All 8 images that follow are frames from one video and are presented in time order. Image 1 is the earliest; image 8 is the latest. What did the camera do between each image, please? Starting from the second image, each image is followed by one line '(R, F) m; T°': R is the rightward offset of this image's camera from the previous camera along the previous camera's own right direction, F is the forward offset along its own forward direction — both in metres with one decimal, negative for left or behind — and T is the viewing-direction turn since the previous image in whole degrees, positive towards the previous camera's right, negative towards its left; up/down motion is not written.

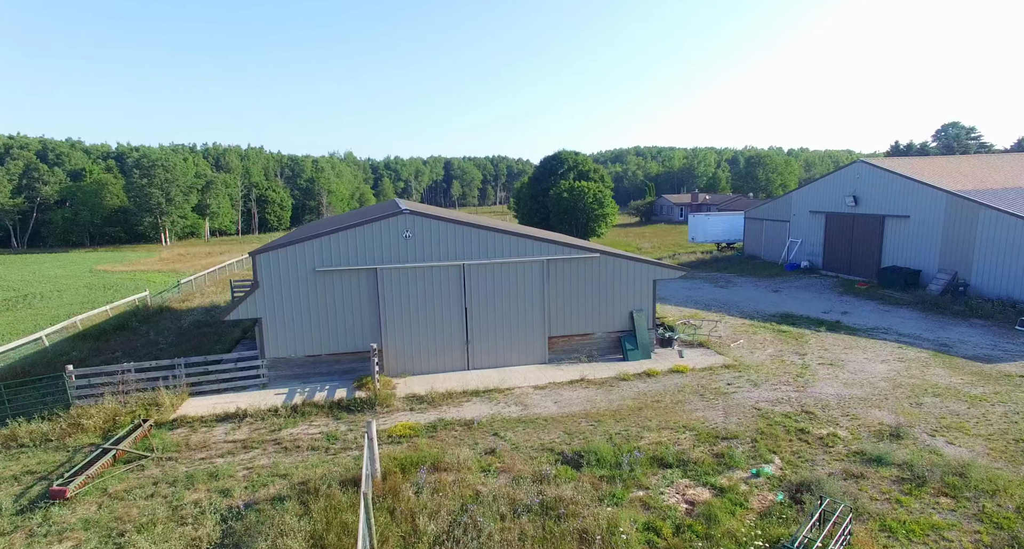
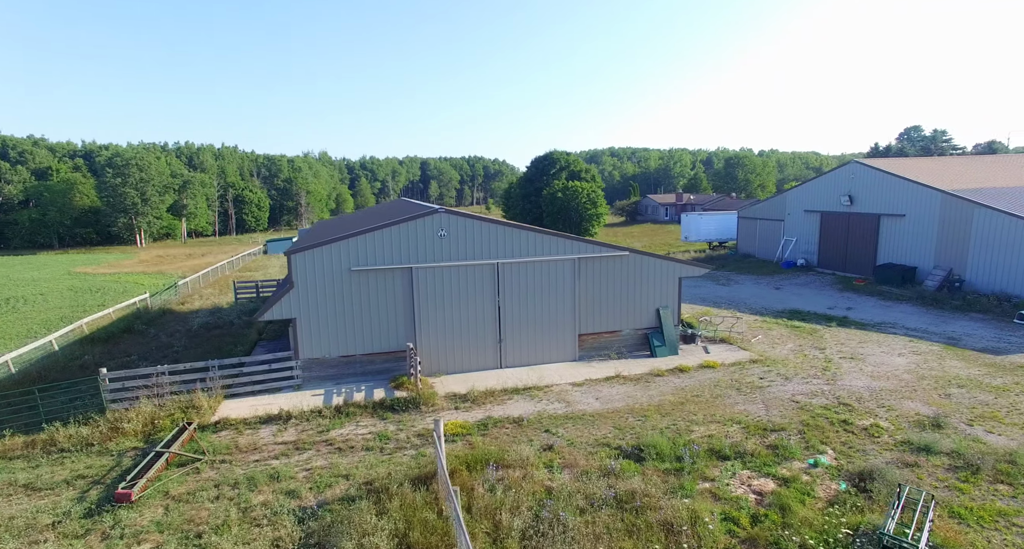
(-1.4, 0.0) m; +3°
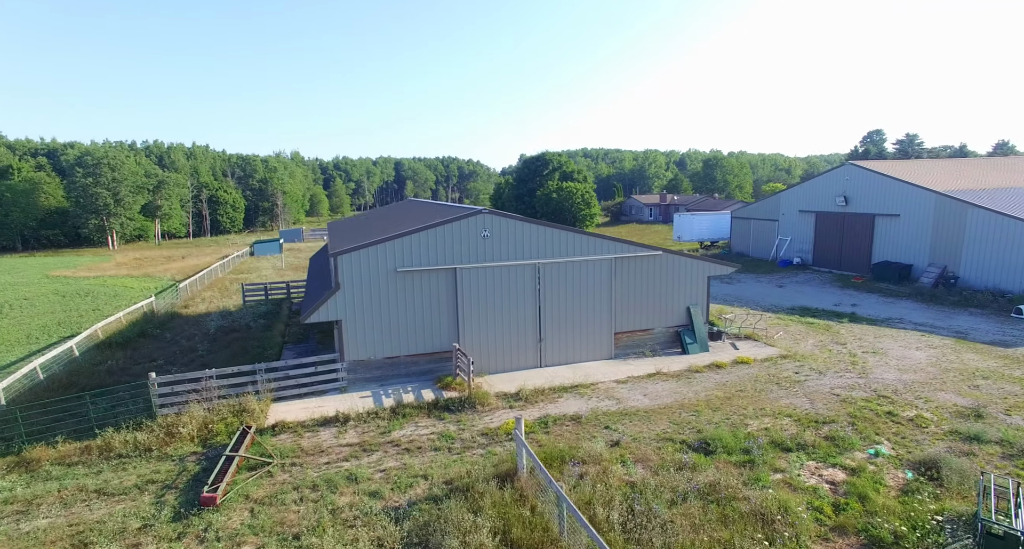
(-1.7, -0.1) m; +3°
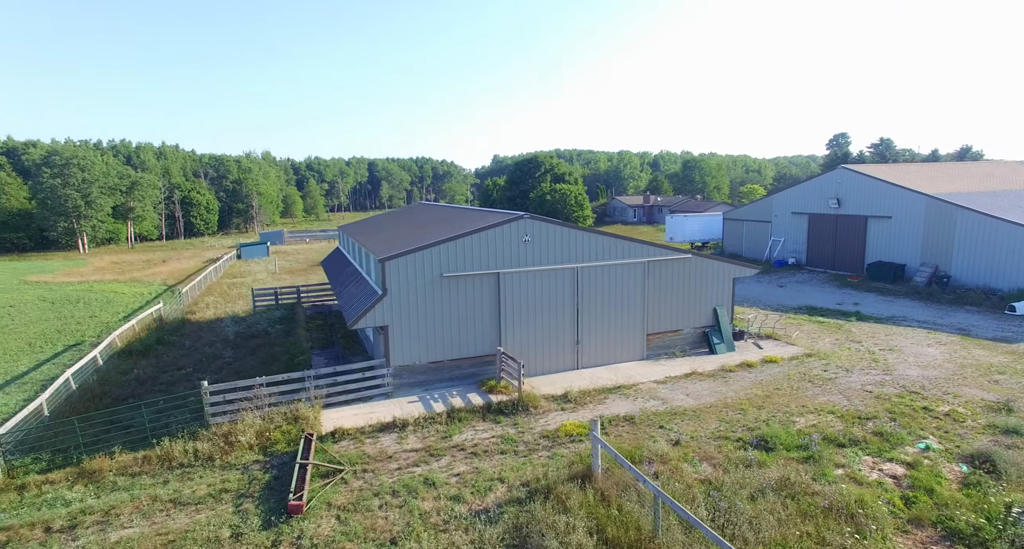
(-1.7, -0.2) m; +3°
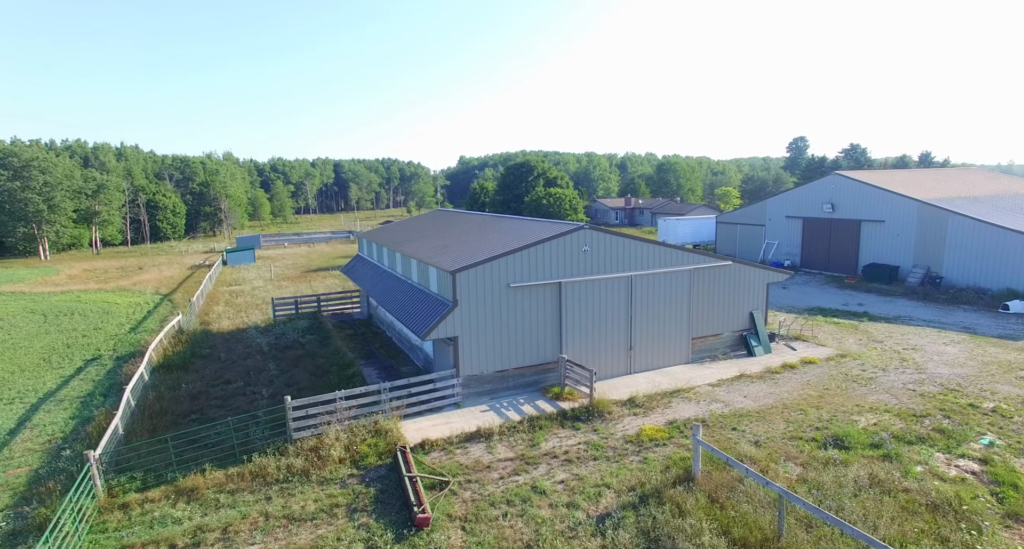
(-2.3, -0.2) m; +4°
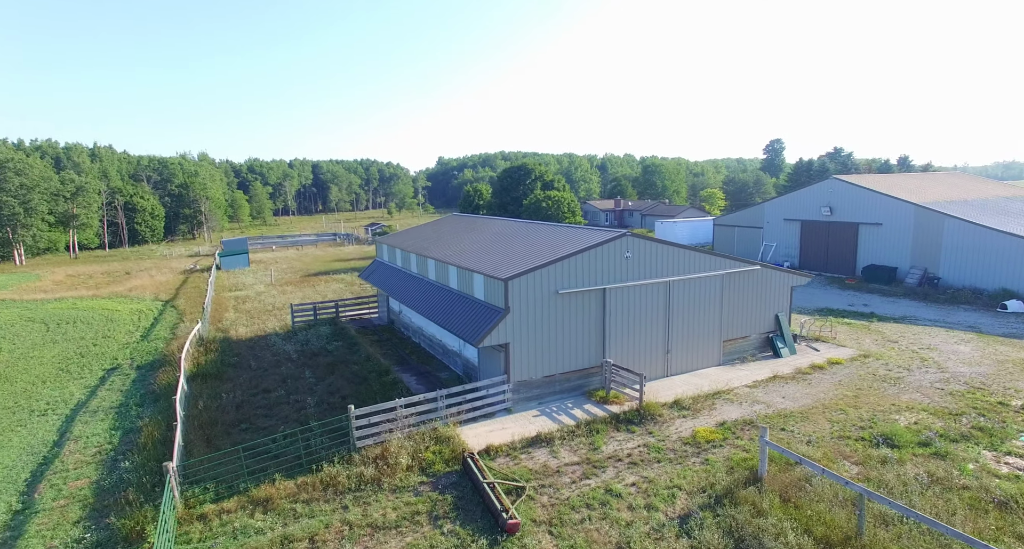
(-1.7, -0.2) m; +2°
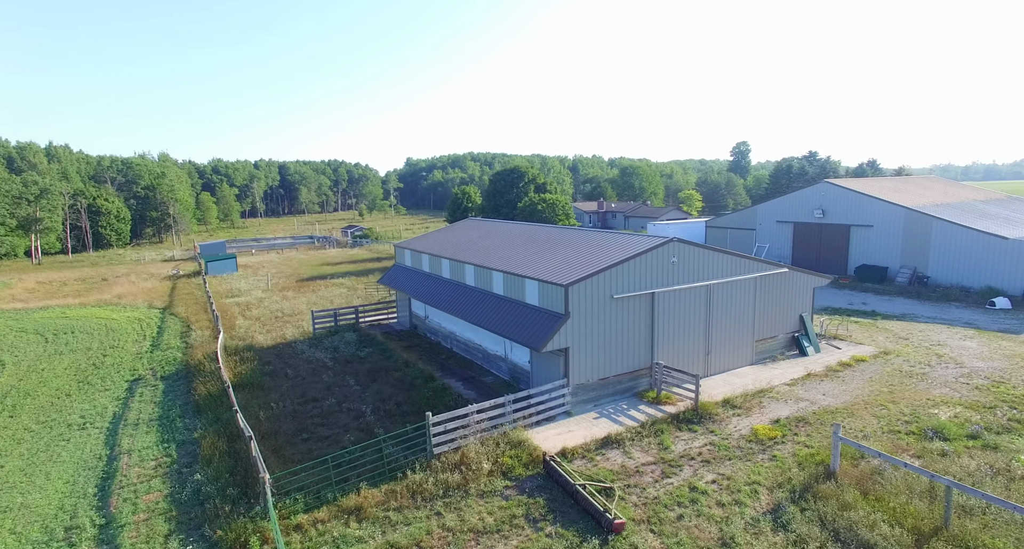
(-2.1, -0.2) m; +3°
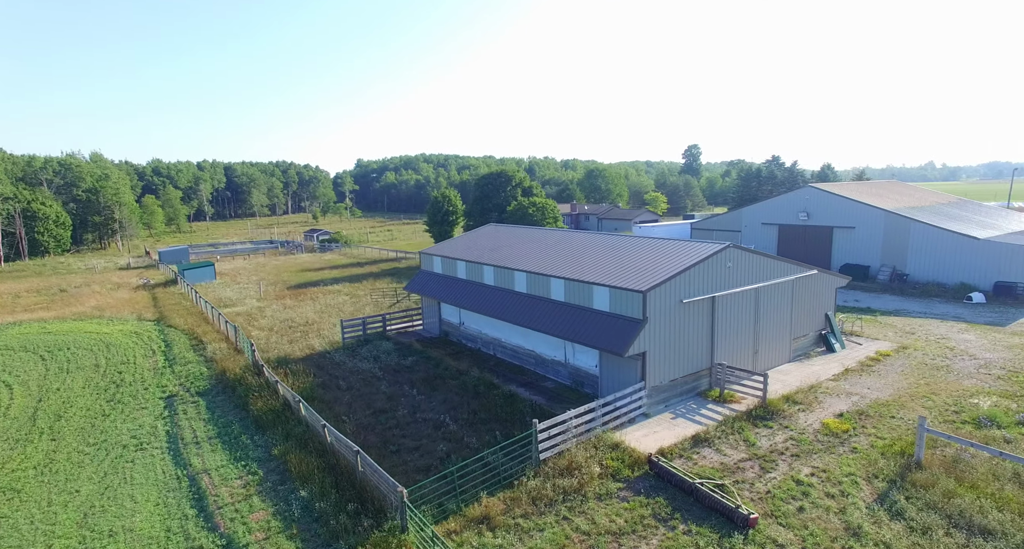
(-3.1, -0.1) m; +5°
